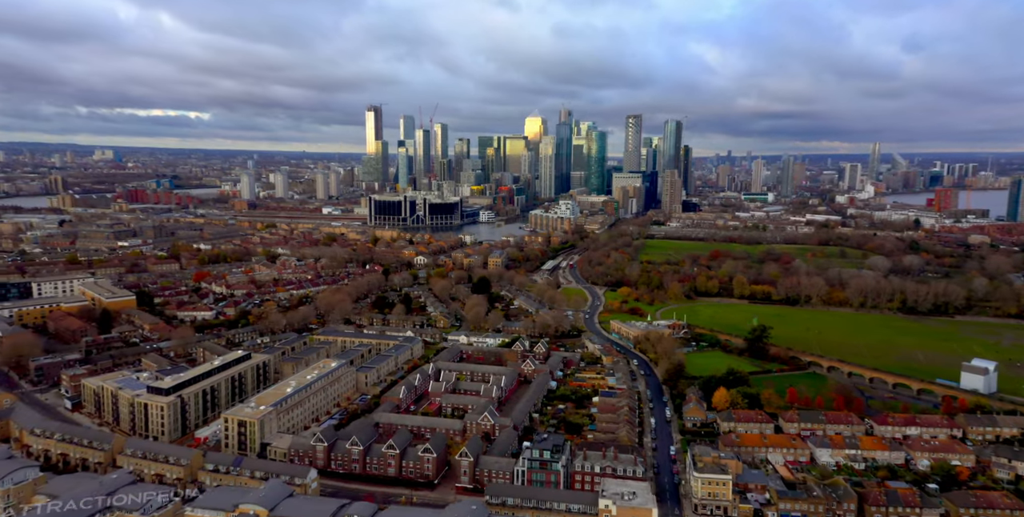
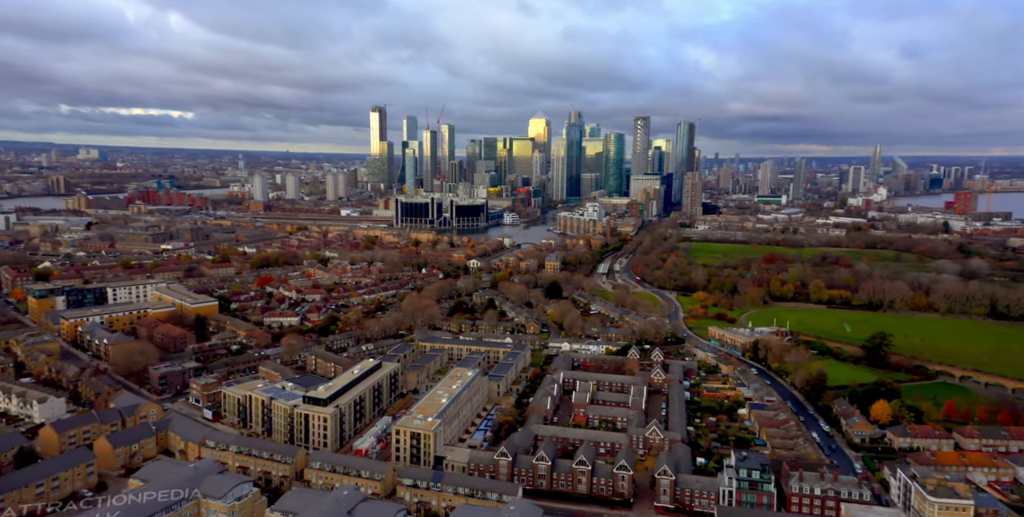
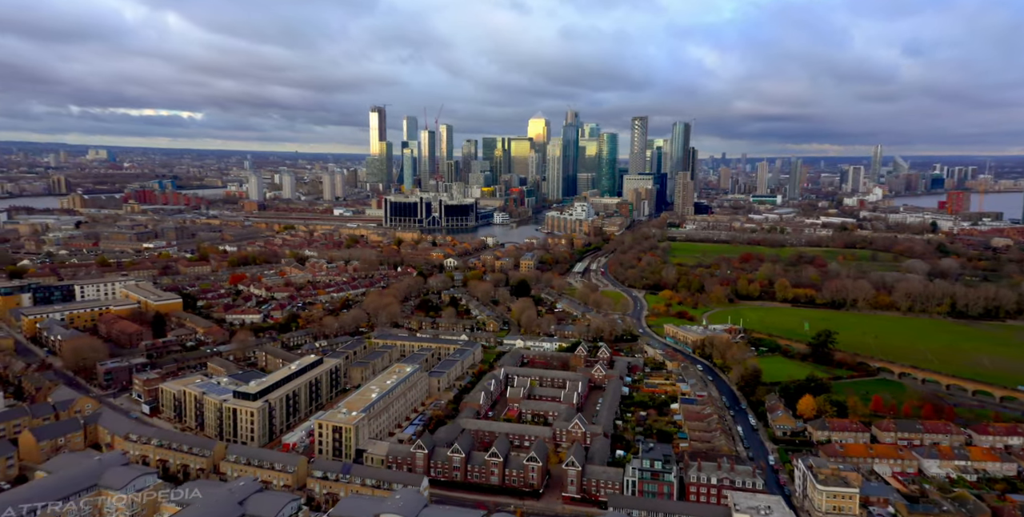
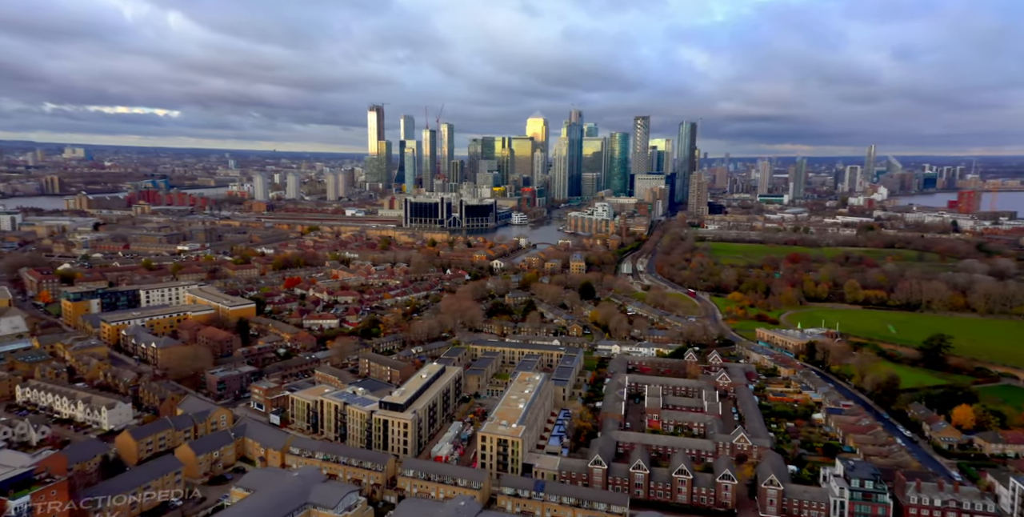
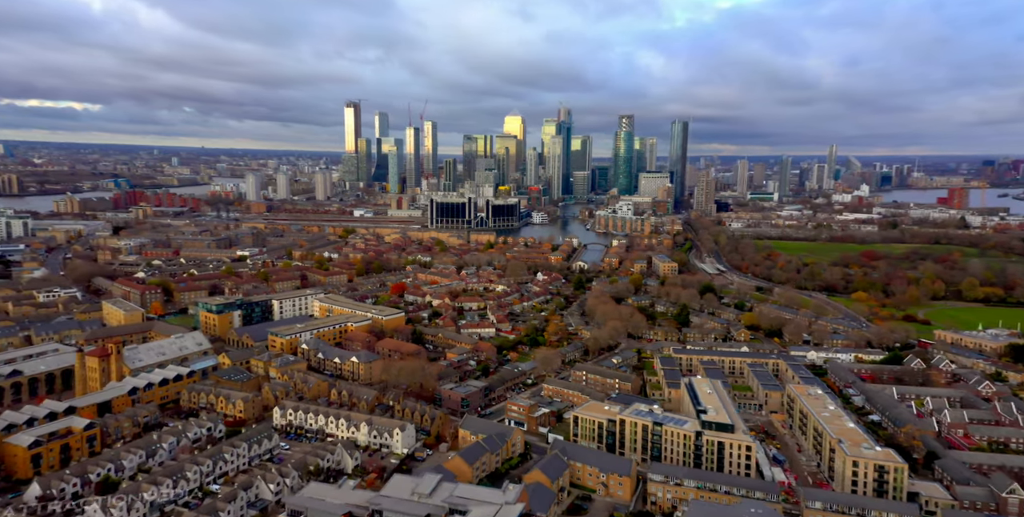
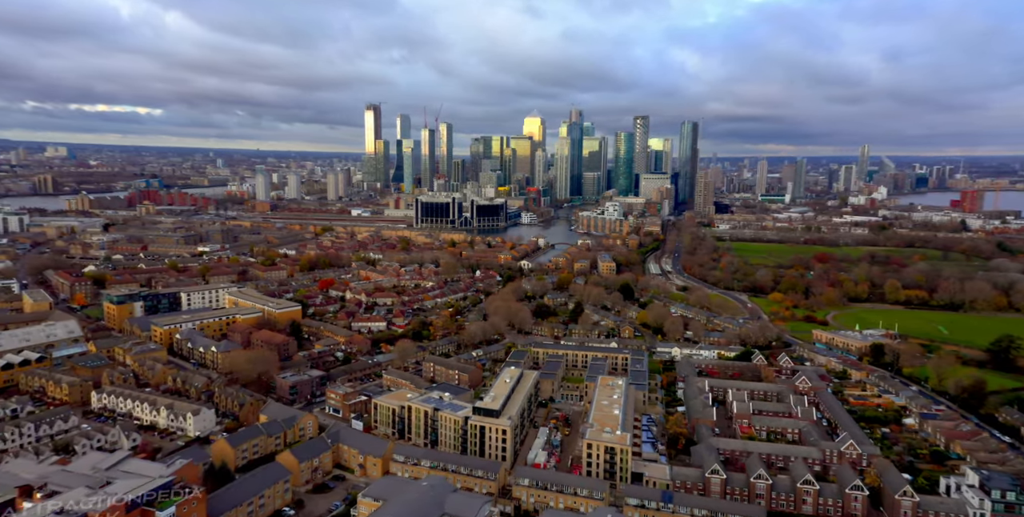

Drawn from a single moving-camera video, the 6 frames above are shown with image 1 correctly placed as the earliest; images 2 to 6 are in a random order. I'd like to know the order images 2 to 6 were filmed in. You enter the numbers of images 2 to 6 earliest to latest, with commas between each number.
3, 2, 4, 6, 5
